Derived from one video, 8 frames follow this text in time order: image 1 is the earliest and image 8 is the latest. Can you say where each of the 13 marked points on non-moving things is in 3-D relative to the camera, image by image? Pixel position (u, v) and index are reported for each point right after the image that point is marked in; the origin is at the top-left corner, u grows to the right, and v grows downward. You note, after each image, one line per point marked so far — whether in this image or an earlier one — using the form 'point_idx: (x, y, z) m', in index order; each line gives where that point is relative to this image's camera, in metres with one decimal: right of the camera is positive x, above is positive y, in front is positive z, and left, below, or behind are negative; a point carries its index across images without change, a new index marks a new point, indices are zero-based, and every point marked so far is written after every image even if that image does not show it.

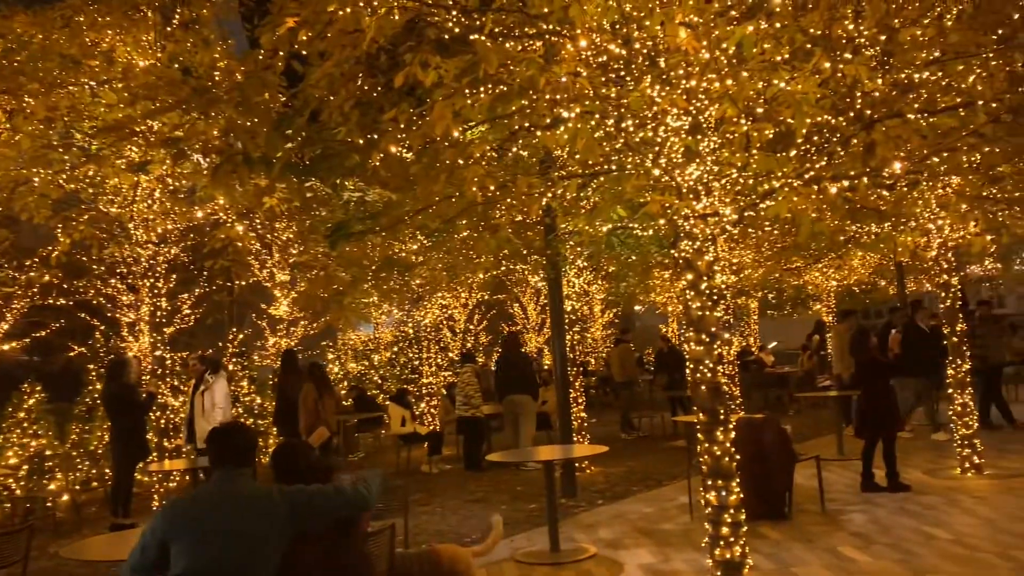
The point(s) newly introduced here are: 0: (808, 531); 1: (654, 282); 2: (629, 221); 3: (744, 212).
0: (+2.7, -2.2, +8.1) m
1: (+2.4, +0.1, +14.8) m
2: (+1.0, +0.6, +7.7) m
3: (+1.5, +0.5, +5.8) m
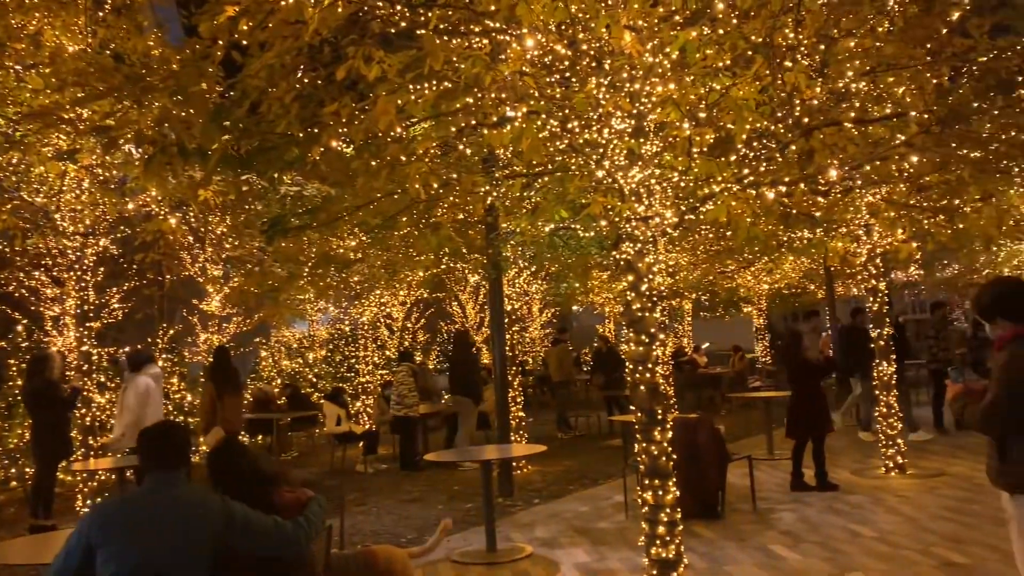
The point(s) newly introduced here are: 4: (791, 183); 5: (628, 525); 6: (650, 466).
0: (+2.1, -2.3, +8.3) m
1: (+1.4, +0.1, +14.9) m
2: (+0.5, +0.6, +7.8) m
3: (+1.2, +0.5, +5.8) m
4: (+1.8, +0.7, +5.7) m
5: (+1.2, -2.4, +8.8) m
6: (+0.9, -1.2, +5.9) m
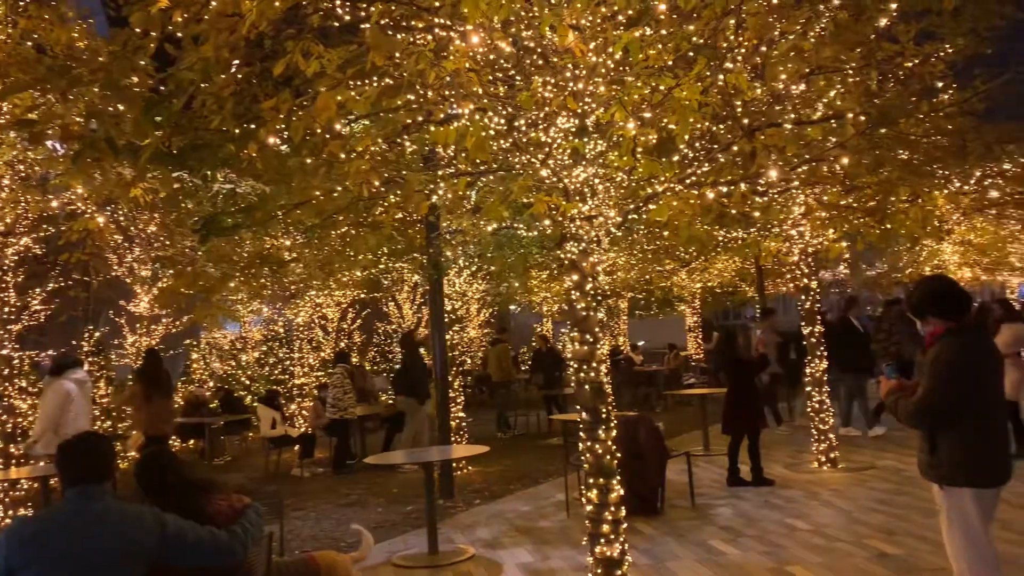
0: (+1.6, -2.3, +8.3) m
1: (+0.3, +0.1, +14.9) m
2: (0.0, +0.6, +7.7) m
3: (+0.8, +0.5, +5.9) m
4: (+1.4, +0.7, +5.8) m
5: (+0.6, -2.4, +8.8) m
6: (+0.6, -1.2, +6.0) m
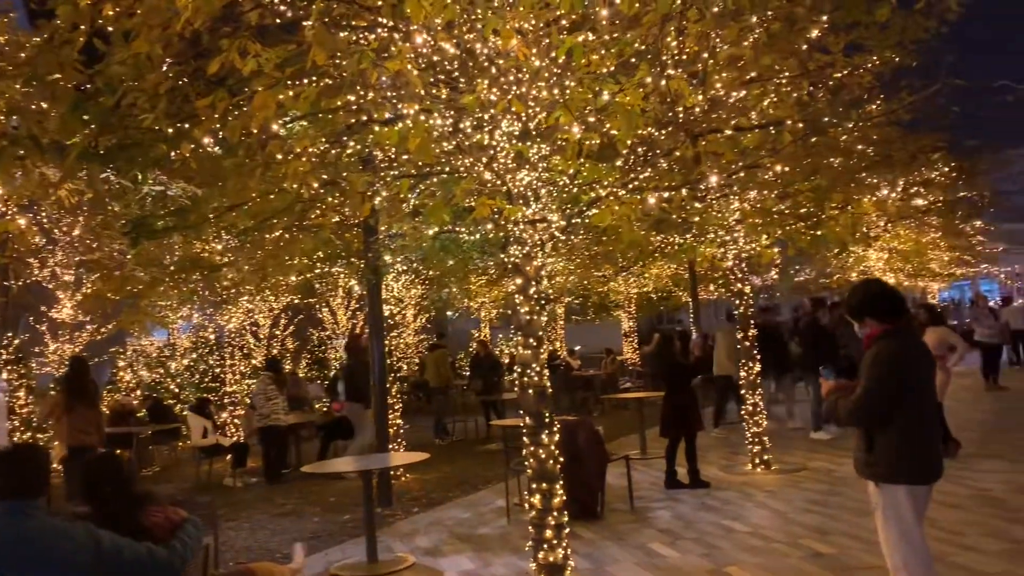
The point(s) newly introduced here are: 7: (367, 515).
0: (+1.0, -2.3, +8.4) m
1: (-0.7, 0.0, +14.8) m
2: (-0.5, +0.5, +7.7) m
3: (+0.4, +0.5, +5.9) m
4: (+1.1, +0.7, +5.8) m
5: (0.0, -2.4, +8.8) m
6: (+0.2, -1.2, +5.9) m
7: (-1.3, -2.0, +7.9) m
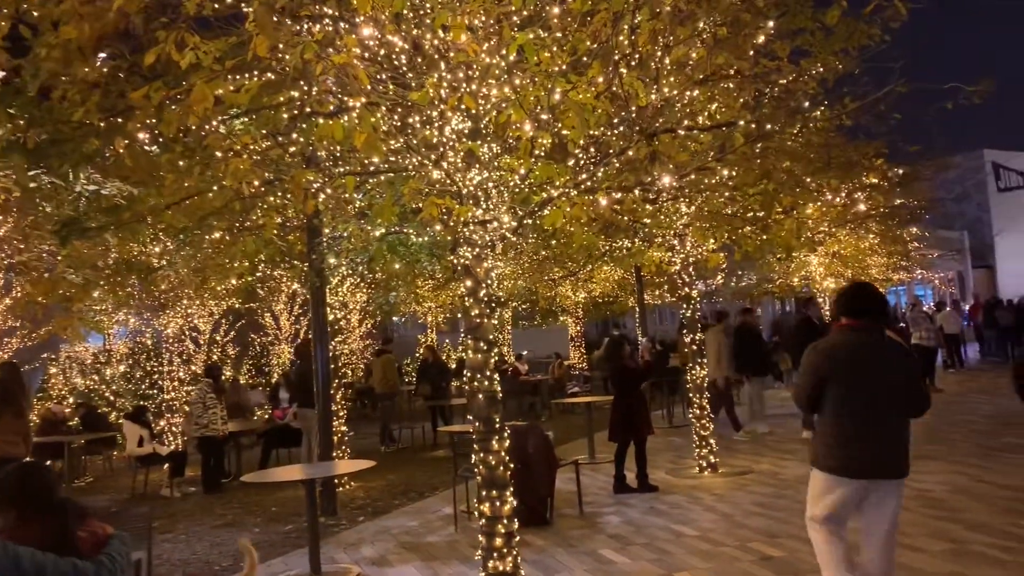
0: (+0.5, -2.3, +8.3) m
1: (-1.6, 0.0, +14.6) m
2: (-0.9, +0.5, +7.5) m
3: (+0.1, +0.4, +5.7) m
4: (+0.7, +0.6, +5.7) m
5: (-0.5, -2.4, +8.6) m
6: (-0.2, -1.2, +5.8) m
7: (-1.7, -2.0, +7.6) m
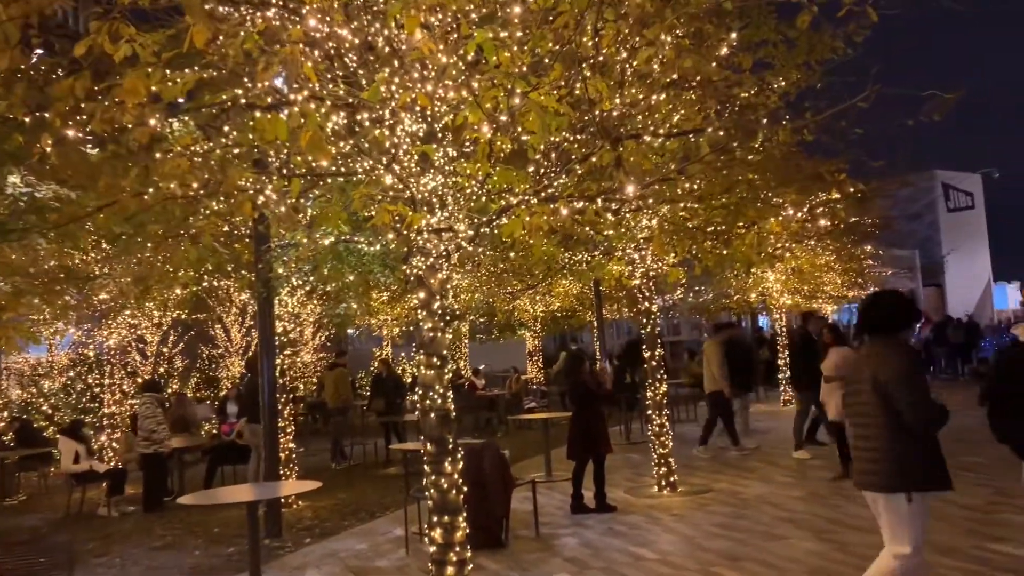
0: (+0.1, -2.4, +8.0) m
1: (-2.3, -0.2, +14.2) m
2: (-1.3, +0.4, +7.1) m
3: (-0.2, +0.4, +5.4) m
4: (+0.5, +0.6, +5.5) m
5: (-1.0, -2.5, +8.2) m
6: (-0.4, -1.3, +5.4) m
7: (-2.1, -2.1, +7.2) m
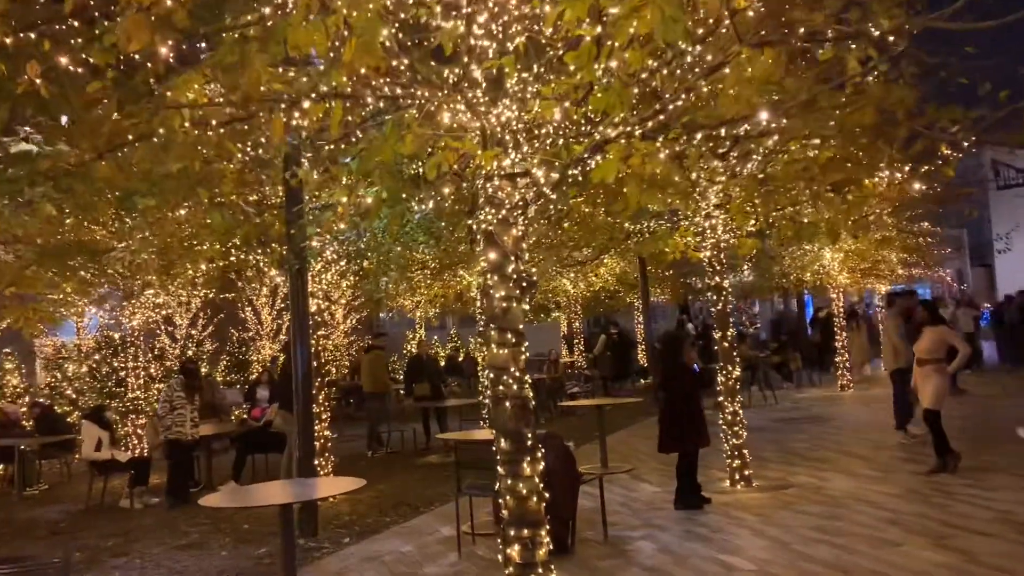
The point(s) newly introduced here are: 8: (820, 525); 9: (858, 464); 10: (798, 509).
0: (+0.7, -2.2, +6.9) m
1: (-1.5, +0.1, +13.2) m
2: (-0.8, +0.7, +6.1) m
3: (+0.3, +0.6, +4.4) m
4: (+0.9, +0.8, +4.4) m
5: (-0.4, -2.3, +7.2) m
6: (0.0, -1.1, +4.4) m
7: (-1.6, -1.9, +6.2) m
8: (+2.7, -2.1, +7.8) m
9: (+4.2, -2.2, +10.8) m
10: (+2.8, -2.2, +8.6) m
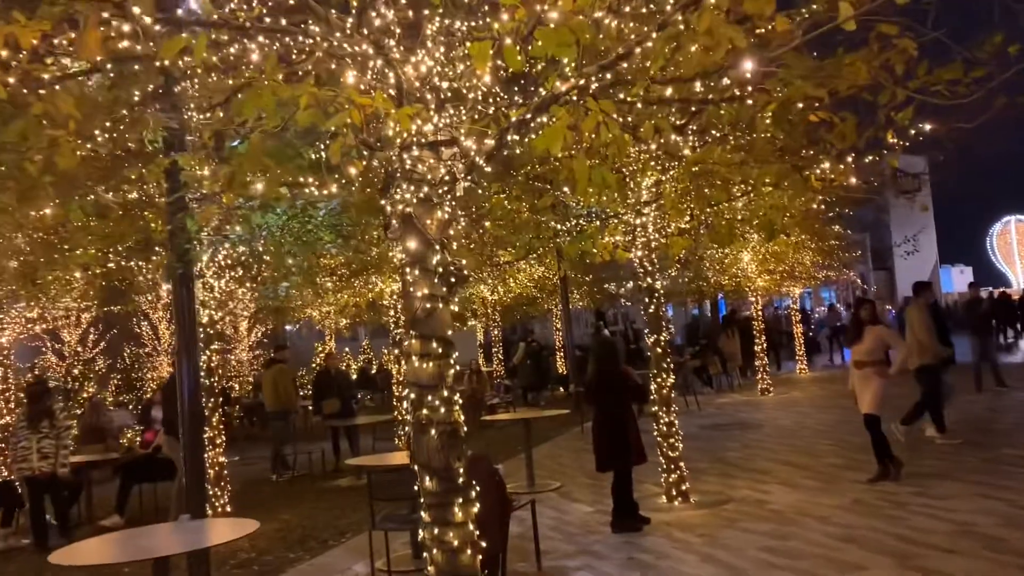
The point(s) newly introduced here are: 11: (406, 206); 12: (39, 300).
0: (+0.2, -2.2, +6.1) m
1: (-2.7, 0.0, +12.1) m
2: (-1.3, +0.6, +5.1) m
3: (0.0, +0.6, +3.5) m
4: (+0.6, +0.8, +3.6) m
5: (-0.9, -2.3, +6.3) m
6: (-0.3, -1.1, +3.5) m
7: (-2.0, -1.9, +5.1) m
8: (+2.1, -2.1, +7.2) m
9: (+3.3, -2.2, +10.3) m
10: (+2.1, -2.2, +7.9) m
11: (-0.4, +0.3, +3.6) m
12: (-6.9, -0.2, +12.8) m
